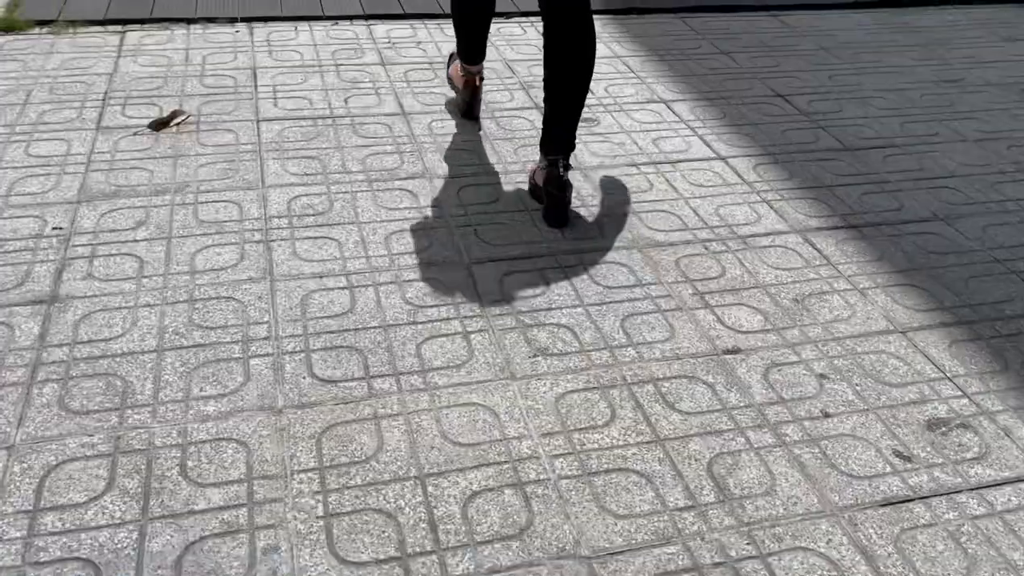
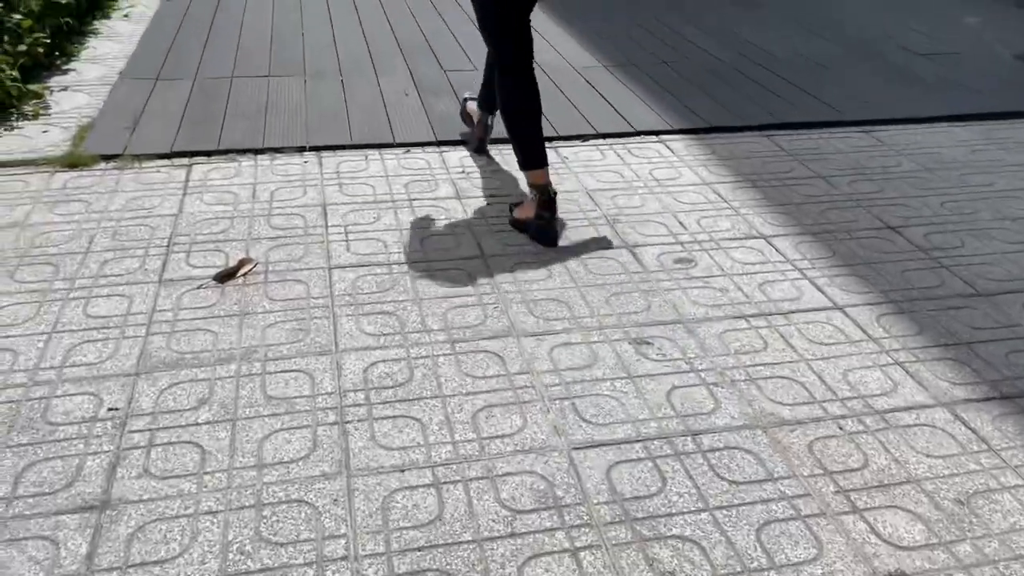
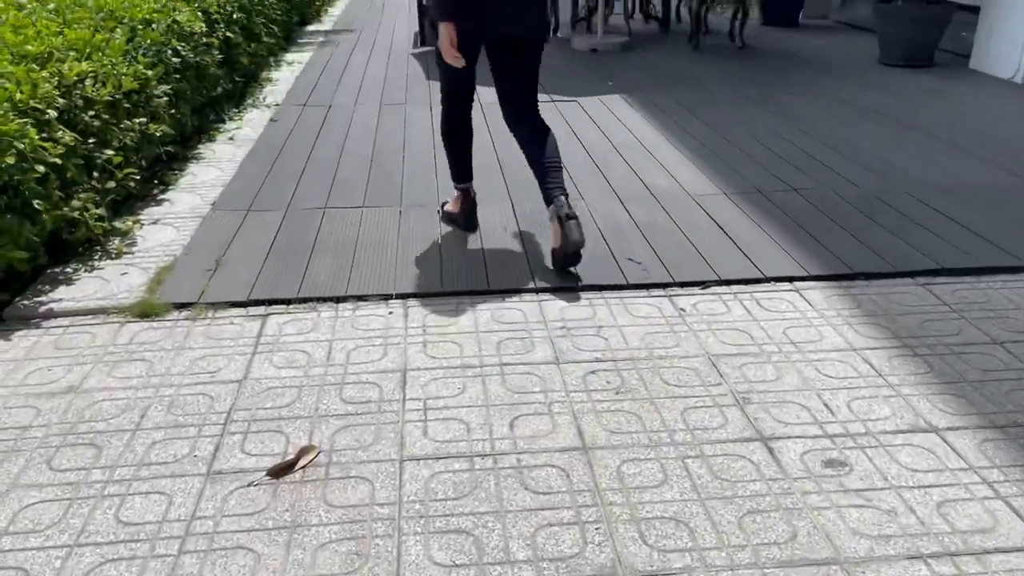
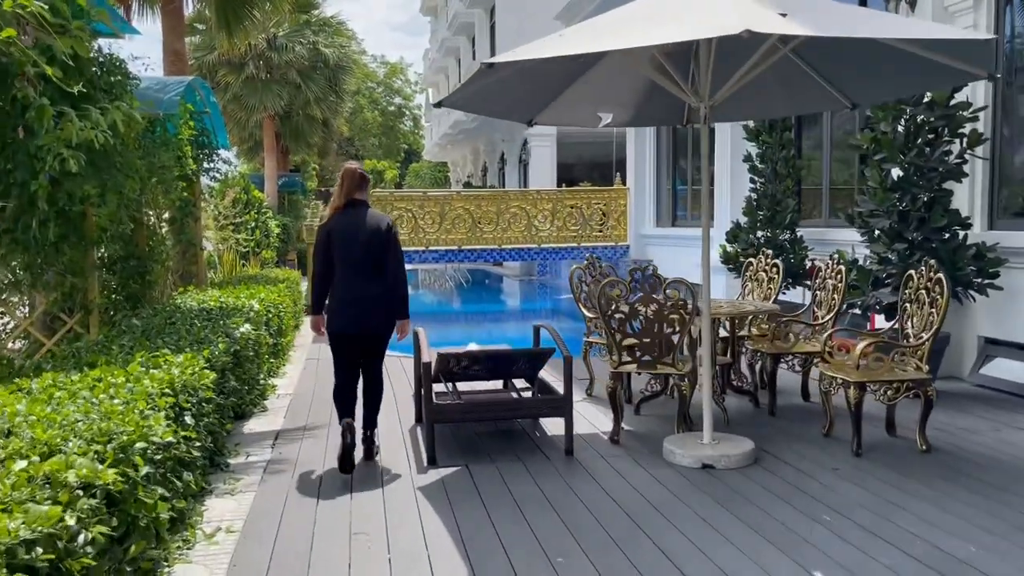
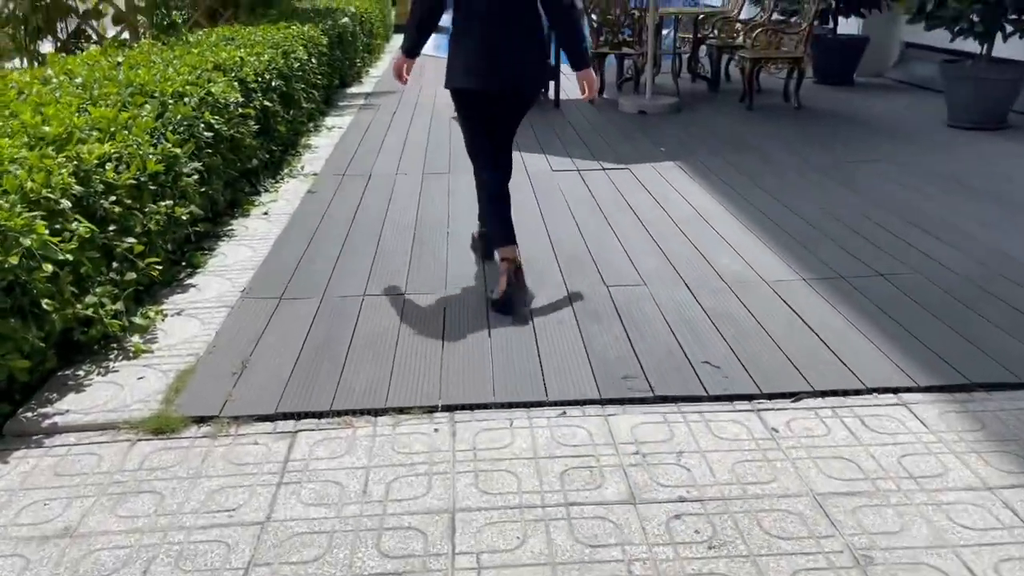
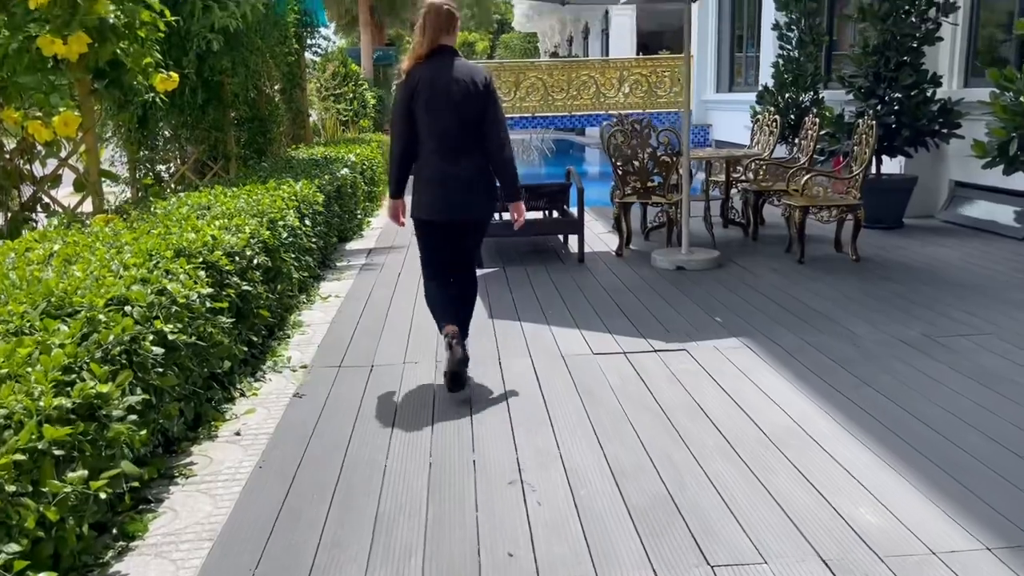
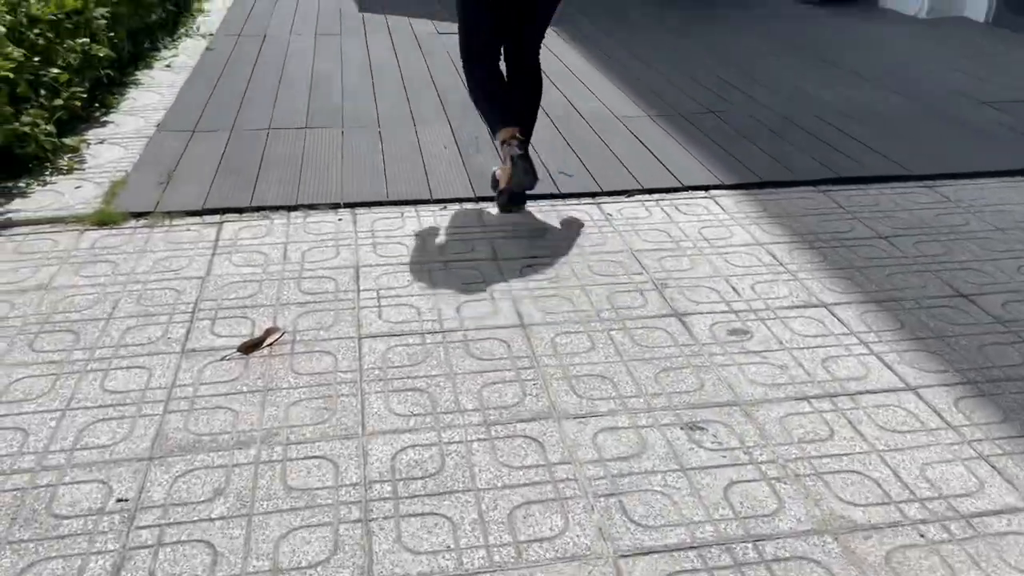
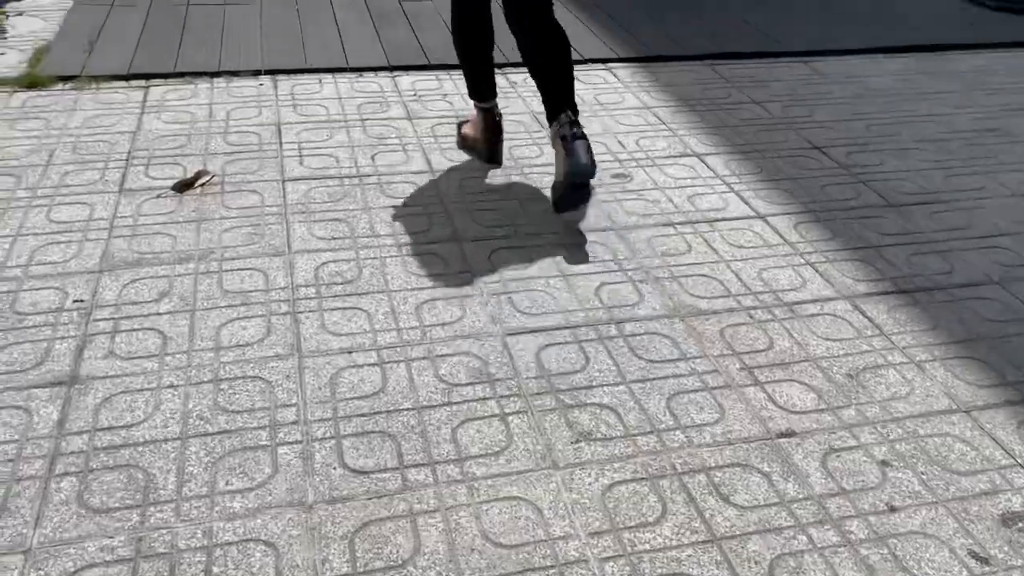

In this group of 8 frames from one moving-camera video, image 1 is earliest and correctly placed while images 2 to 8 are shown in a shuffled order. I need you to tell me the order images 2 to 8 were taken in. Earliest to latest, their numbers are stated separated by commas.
8, 2, 7, 3, 5, 6, 4
